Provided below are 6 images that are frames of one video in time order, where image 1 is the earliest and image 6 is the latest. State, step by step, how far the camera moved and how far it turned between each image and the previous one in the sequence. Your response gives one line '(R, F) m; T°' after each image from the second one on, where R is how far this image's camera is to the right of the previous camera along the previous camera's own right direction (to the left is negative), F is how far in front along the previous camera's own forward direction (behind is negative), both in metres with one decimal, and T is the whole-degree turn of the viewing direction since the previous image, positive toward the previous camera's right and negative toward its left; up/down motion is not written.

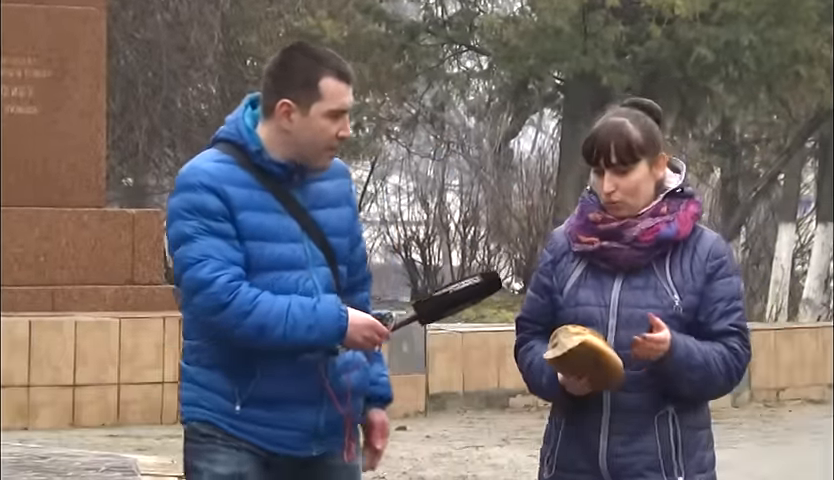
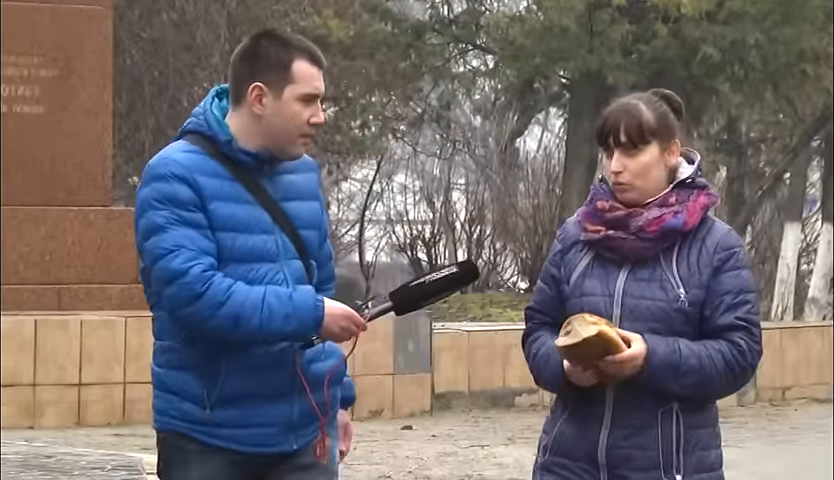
(0.0, 0.0) m; 0°
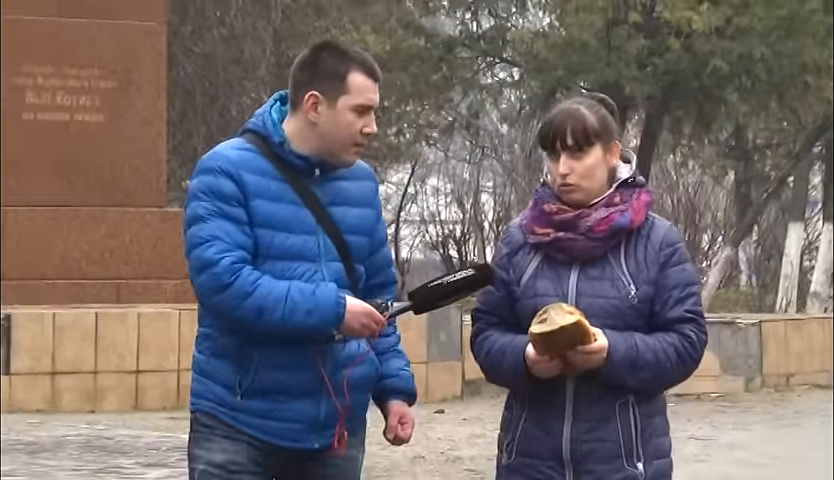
(0.0, -0.4) m; -1°
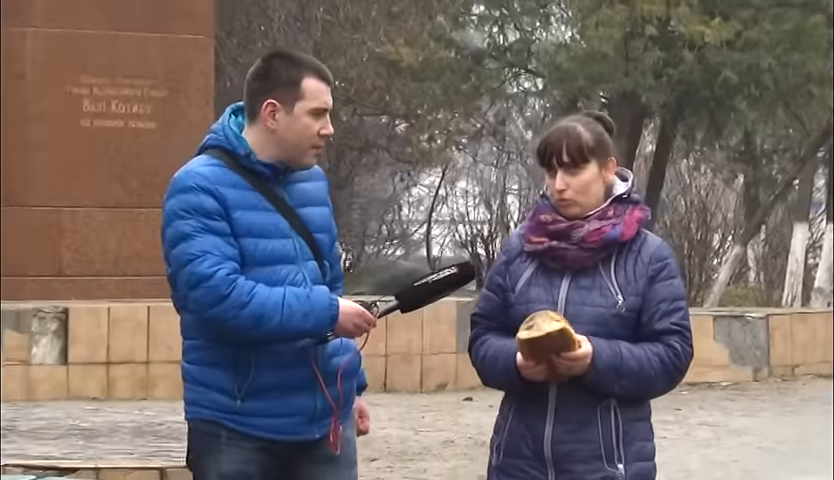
(0.0, -0.4) m; 0°
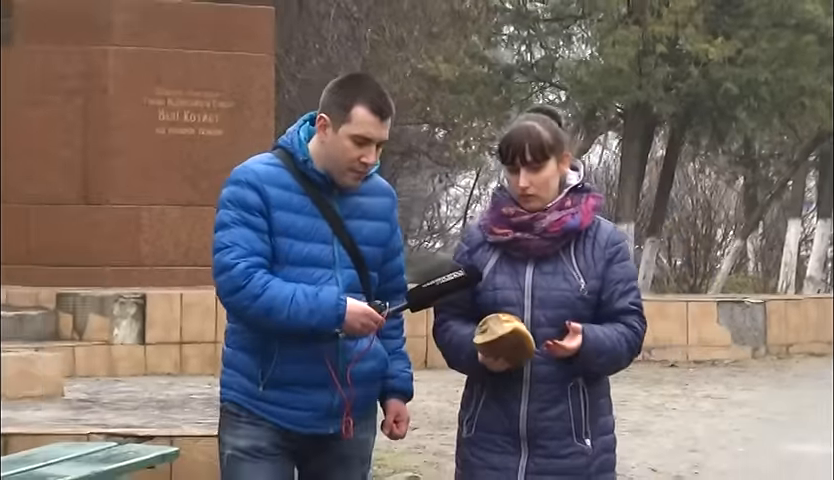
(-0.1, -0.8) m; 0°
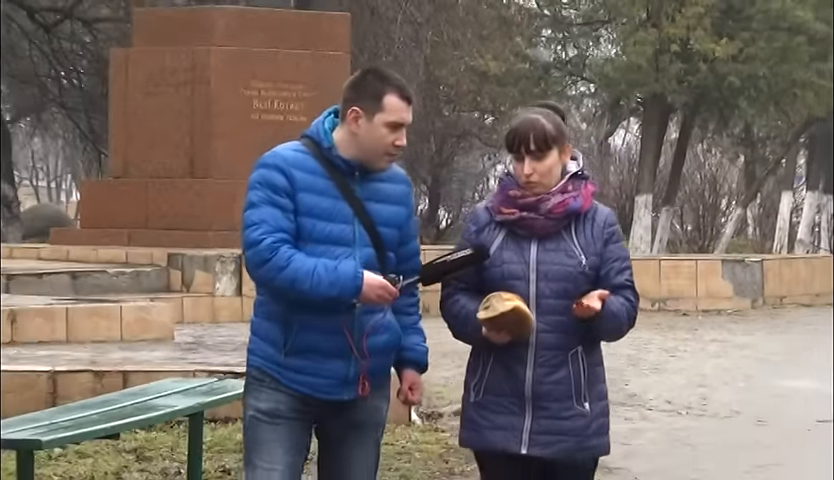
(0.0, -1.3) m; -1°
